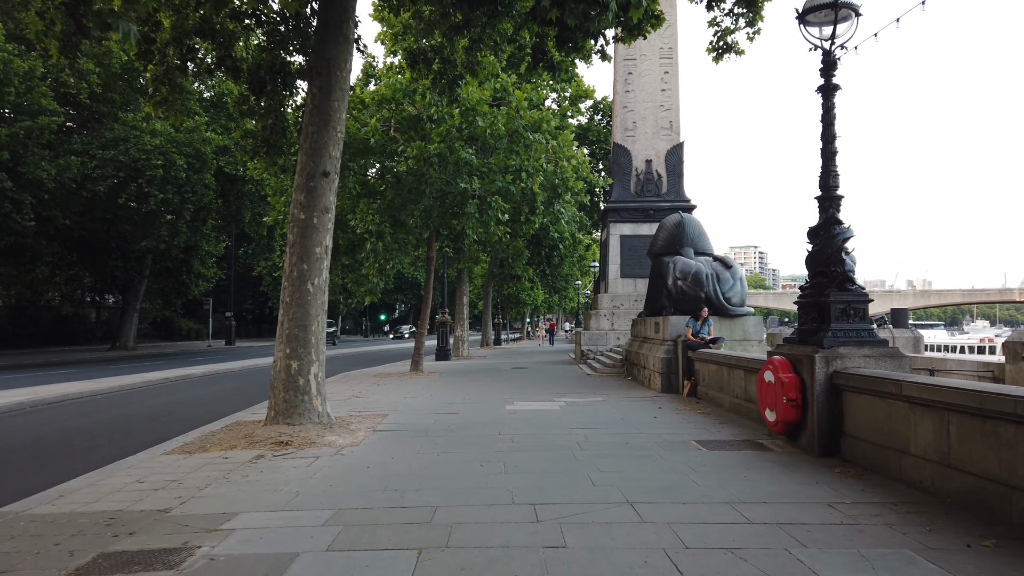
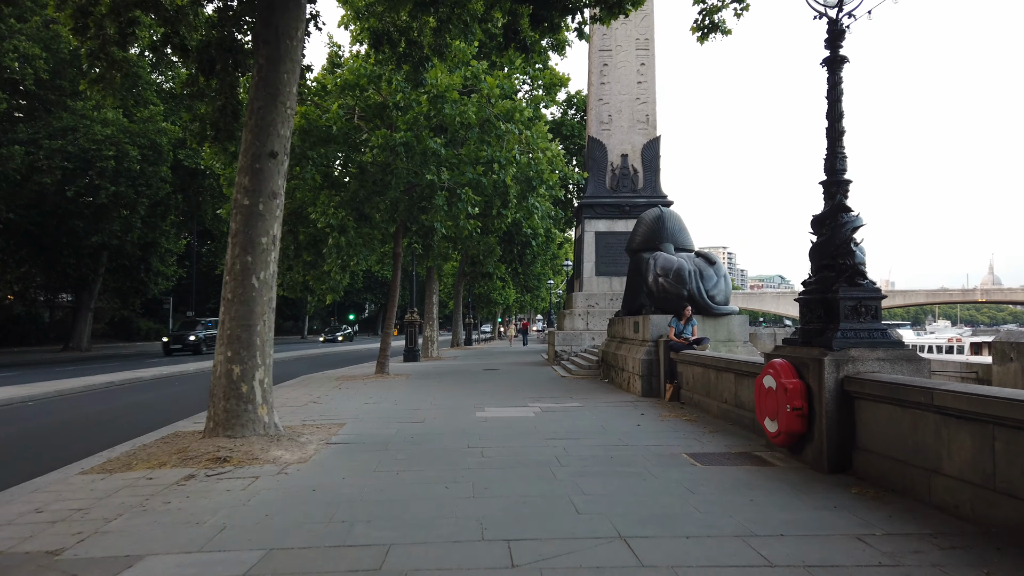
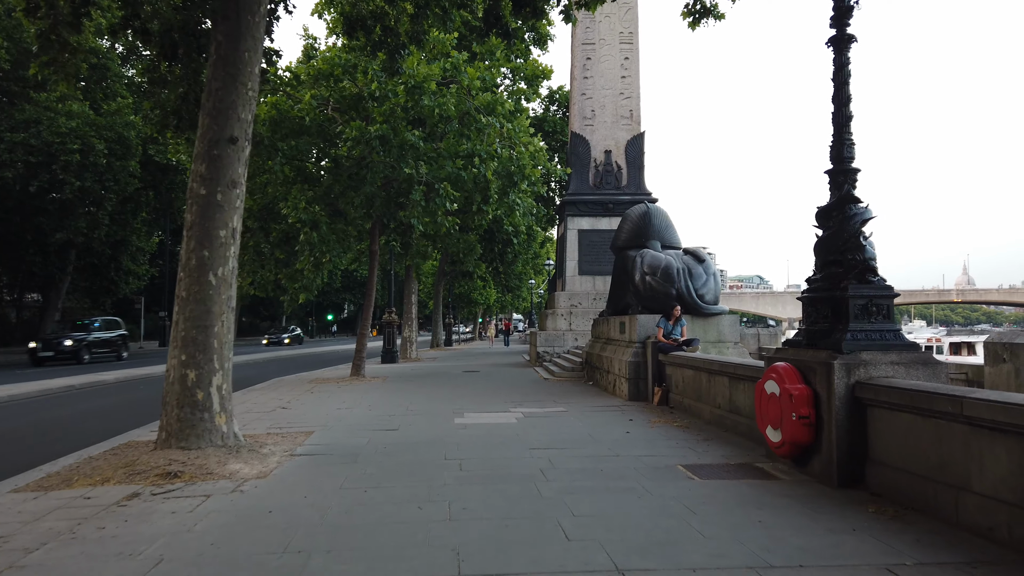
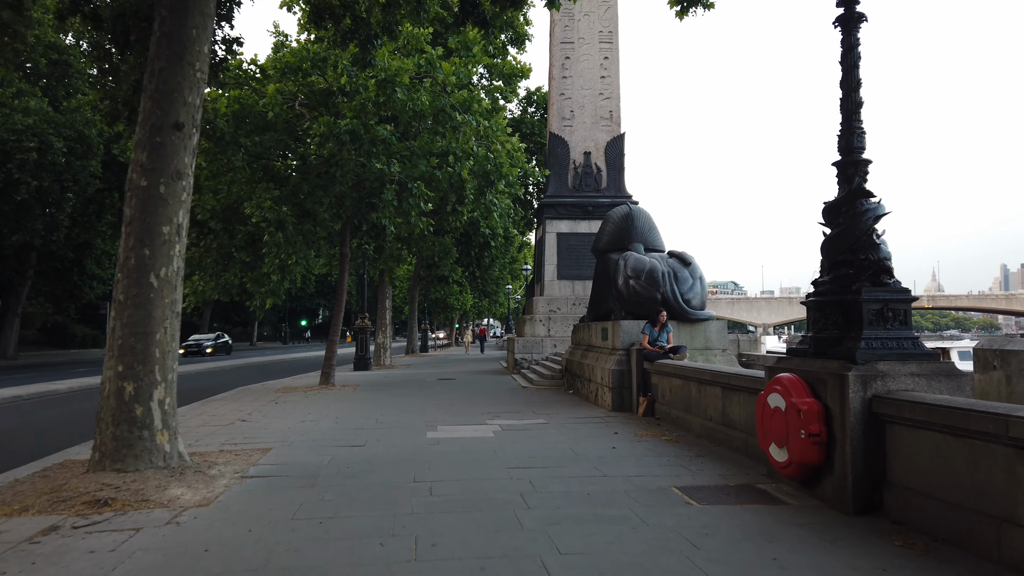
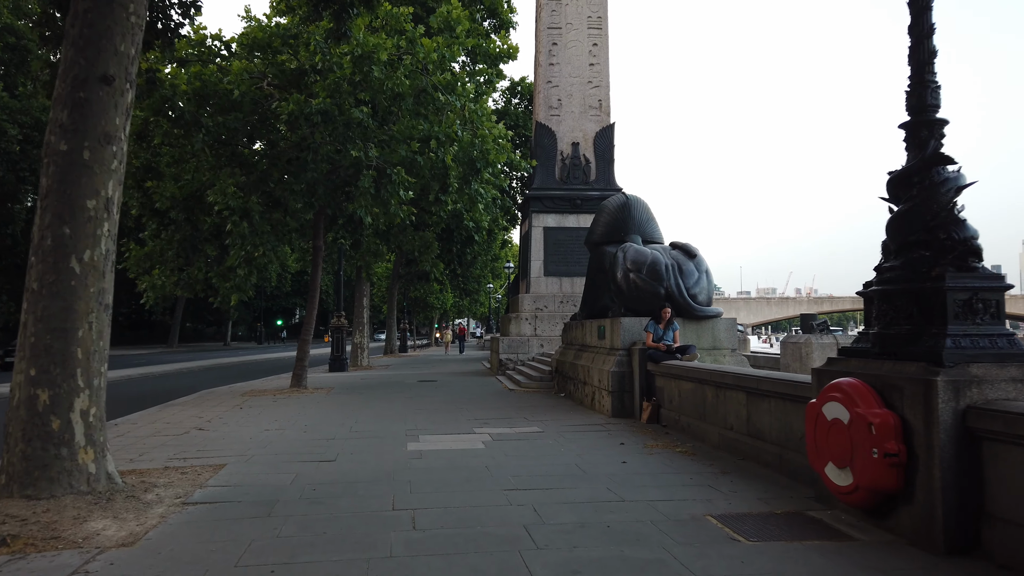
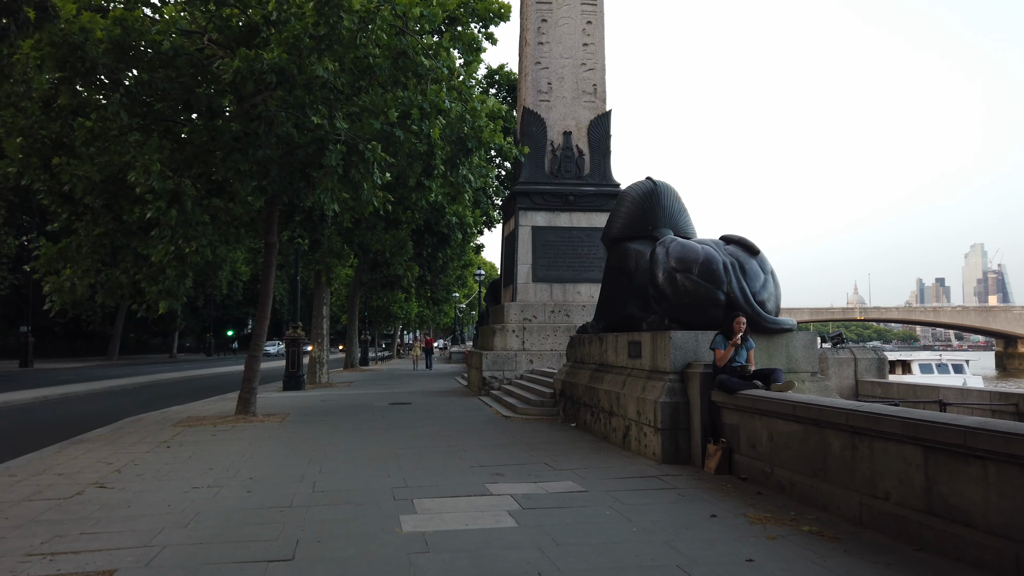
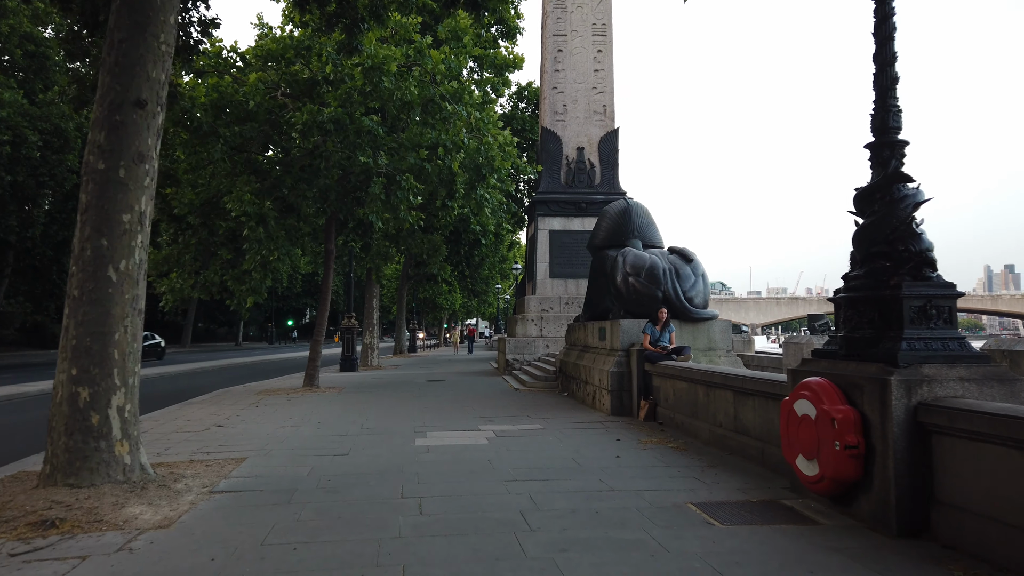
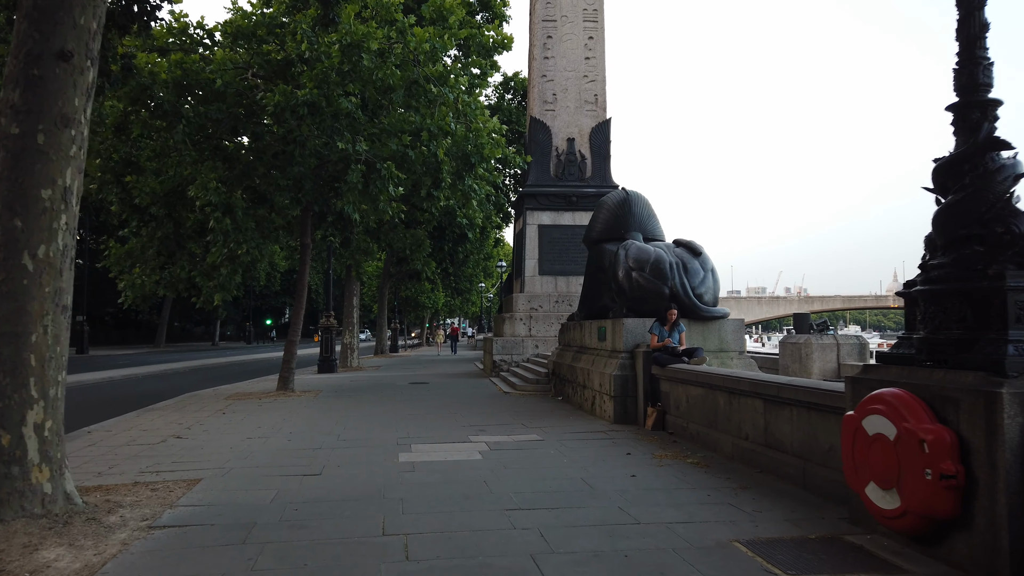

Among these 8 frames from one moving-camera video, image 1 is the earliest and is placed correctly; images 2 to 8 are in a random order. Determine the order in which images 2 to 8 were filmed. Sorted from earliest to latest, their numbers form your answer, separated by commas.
2, 3, 4, 7, 5, 8, 6
